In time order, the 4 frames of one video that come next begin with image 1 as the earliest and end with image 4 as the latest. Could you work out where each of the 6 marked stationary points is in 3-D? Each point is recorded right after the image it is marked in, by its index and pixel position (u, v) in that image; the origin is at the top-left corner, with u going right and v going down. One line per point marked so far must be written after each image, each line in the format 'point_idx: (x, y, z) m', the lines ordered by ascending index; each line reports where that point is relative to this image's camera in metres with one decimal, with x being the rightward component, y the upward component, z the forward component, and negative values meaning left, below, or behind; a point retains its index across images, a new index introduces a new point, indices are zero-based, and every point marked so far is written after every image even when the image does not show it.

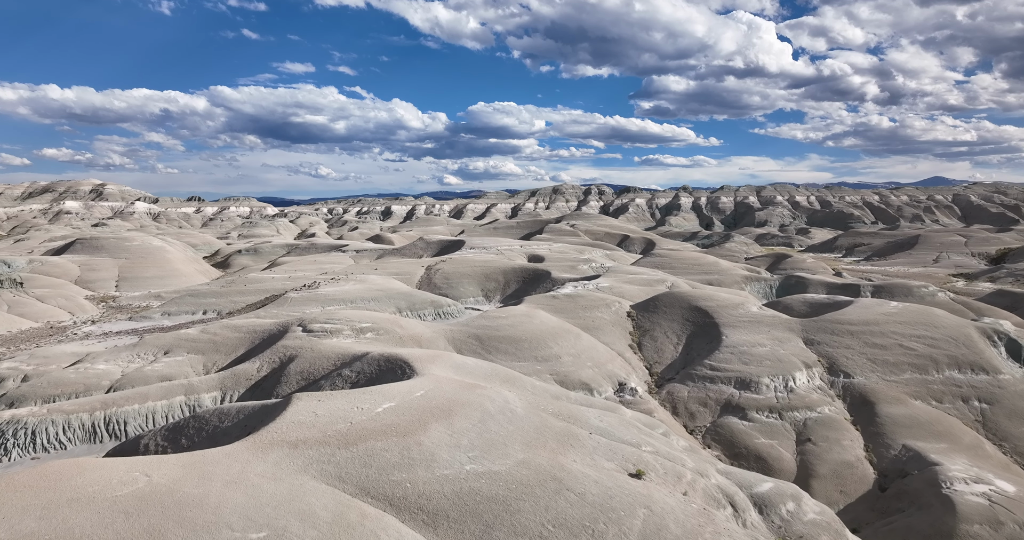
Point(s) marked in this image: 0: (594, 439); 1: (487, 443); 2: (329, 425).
0: (+2.2, -4.6, +19.6) m
1: (-0.6, -4.2, +17.4) m
2: (-4.4, -3.7, +17.2) m
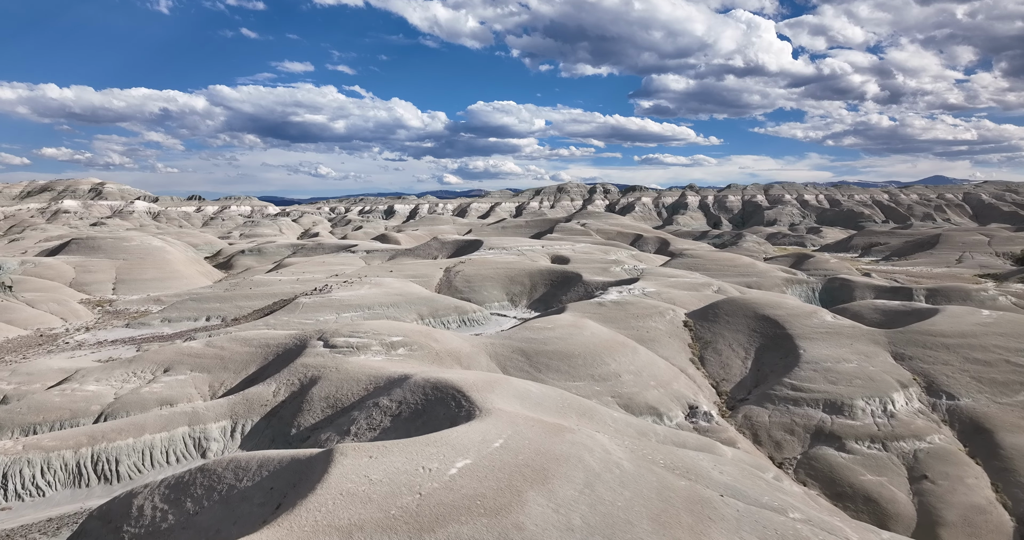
0: (+4.5, -4.9, +14.9) m
1: (+1.7, -4.5, +12.7) m
2: (-2.1, -4.0, +12.5) m
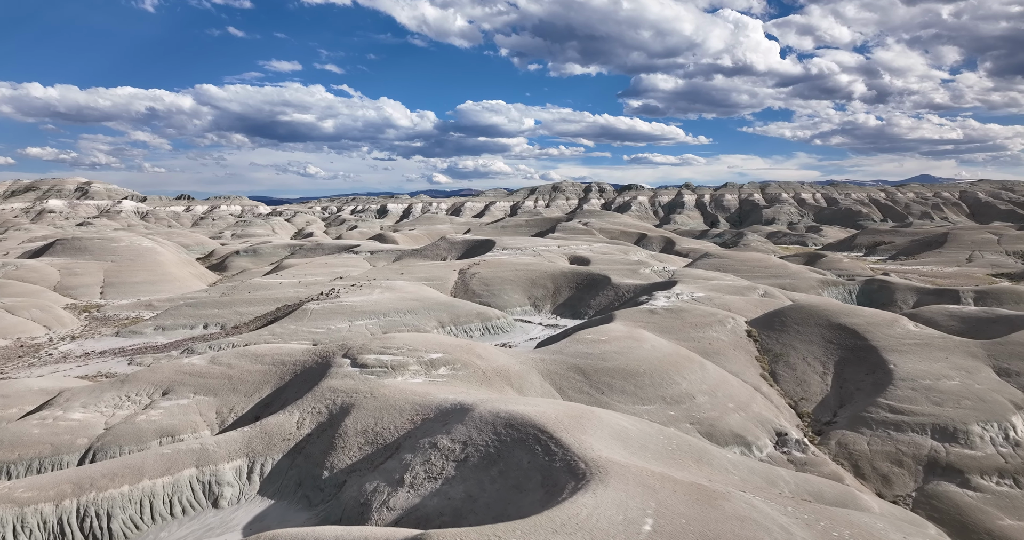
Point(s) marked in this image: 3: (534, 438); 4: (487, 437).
0: (+6.9, -5.1, +10.7) m
1: (+4.1, -4.7, +8.5) m
2: (+0.3, -4.2, +8.2) m
3: (+0.5, -3.9, +16.8) m
4: (-0.6, -4.1, +17.6) m
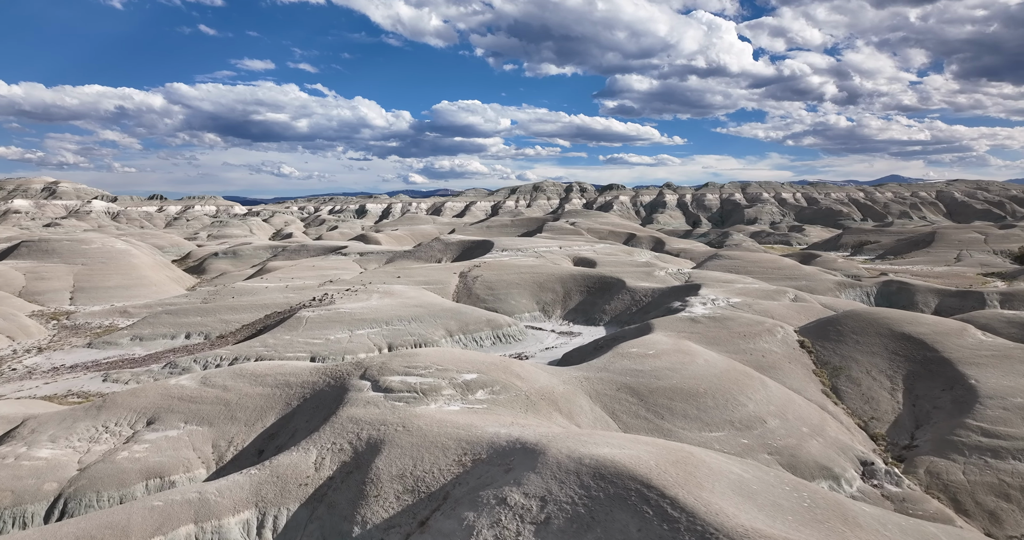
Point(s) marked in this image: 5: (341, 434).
0: (+8.9, -5.3, +7.3) m
1: (+6.2, -4.9, +5.0) m
2: (+2.4, -4.4, +4.6) m
3: (+2.3, -4.1, +13.2) m
4: (+1.2, -4.3, +14.0) m
5: (-4.8, -4.5, +19.9) m
